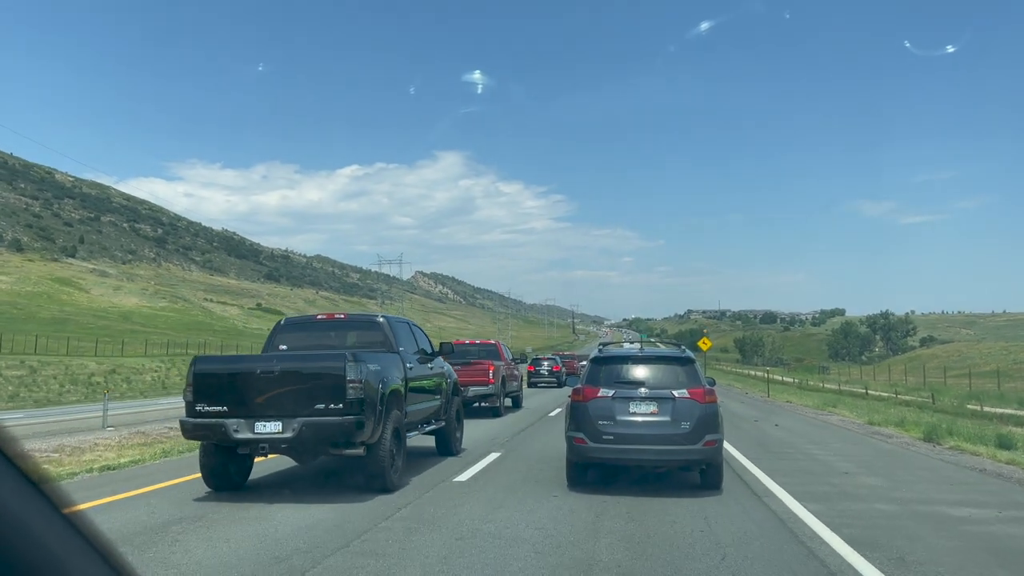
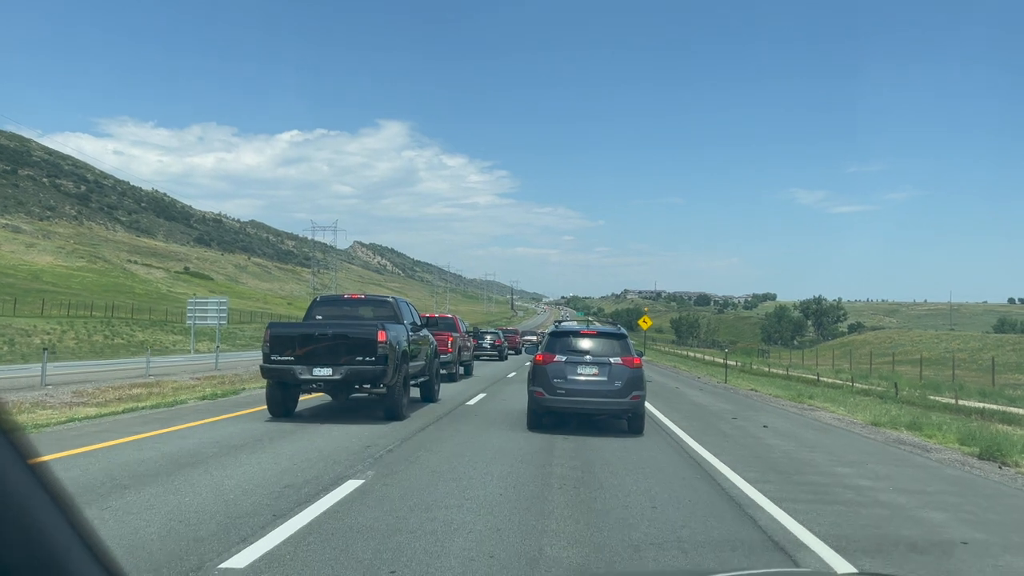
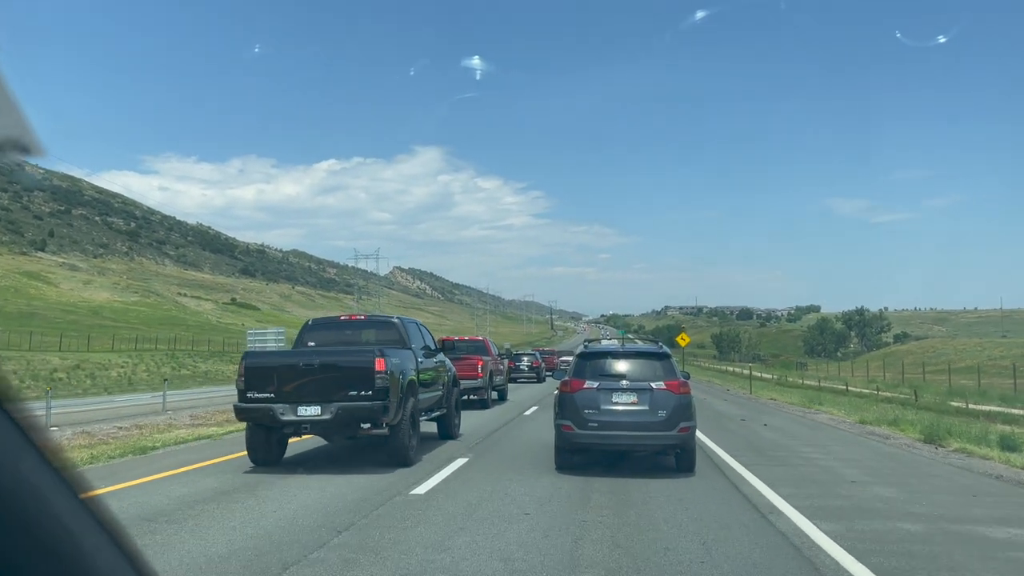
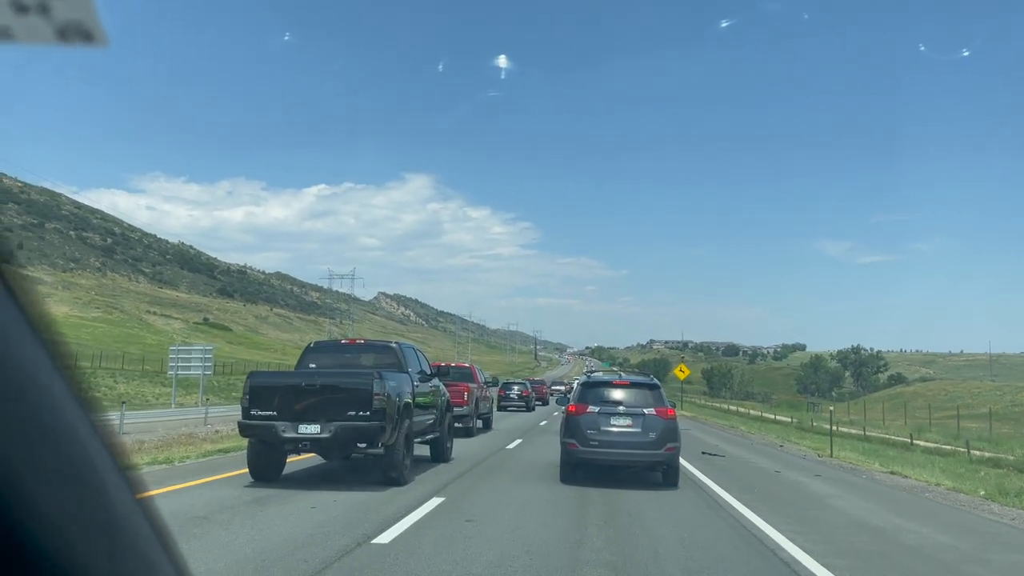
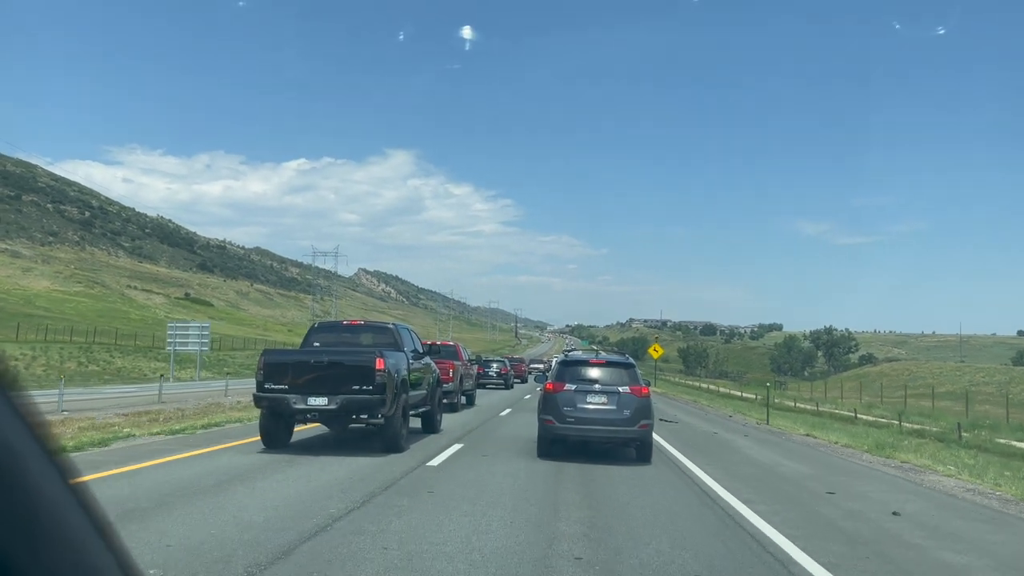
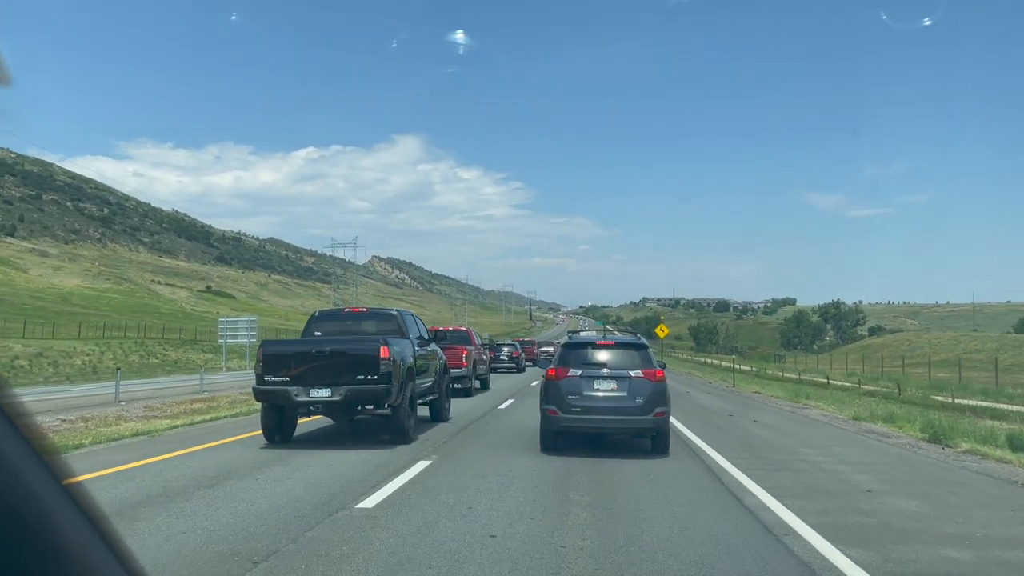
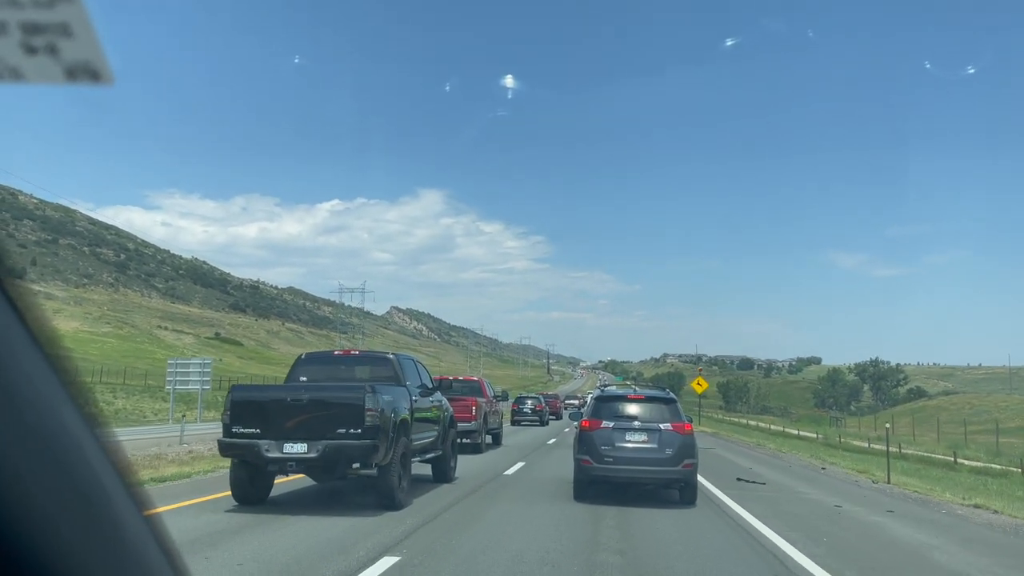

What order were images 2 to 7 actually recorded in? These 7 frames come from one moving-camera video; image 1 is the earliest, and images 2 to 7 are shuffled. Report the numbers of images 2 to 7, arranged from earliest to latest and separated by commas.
3, 6, 2, 5, 4, 7
